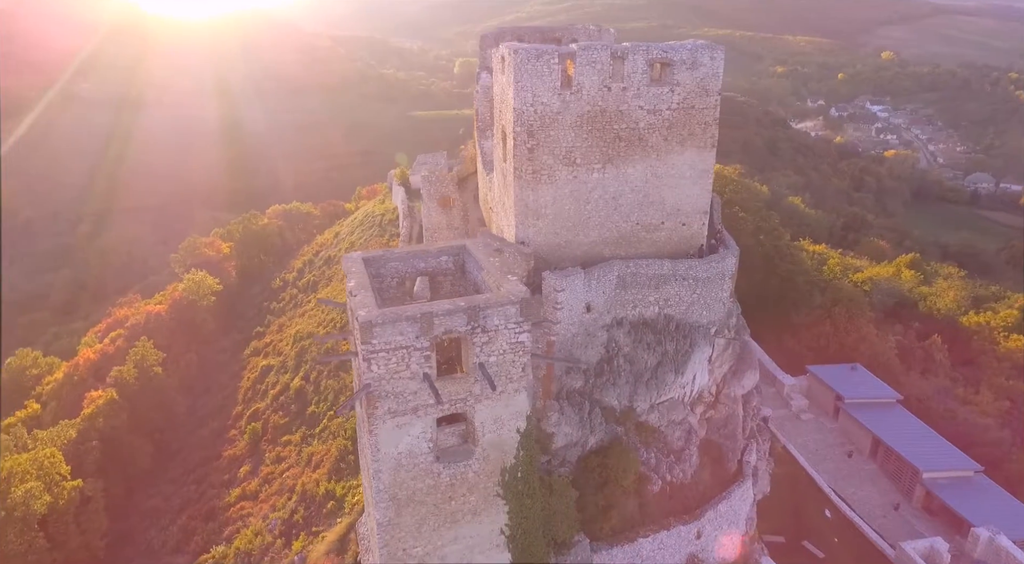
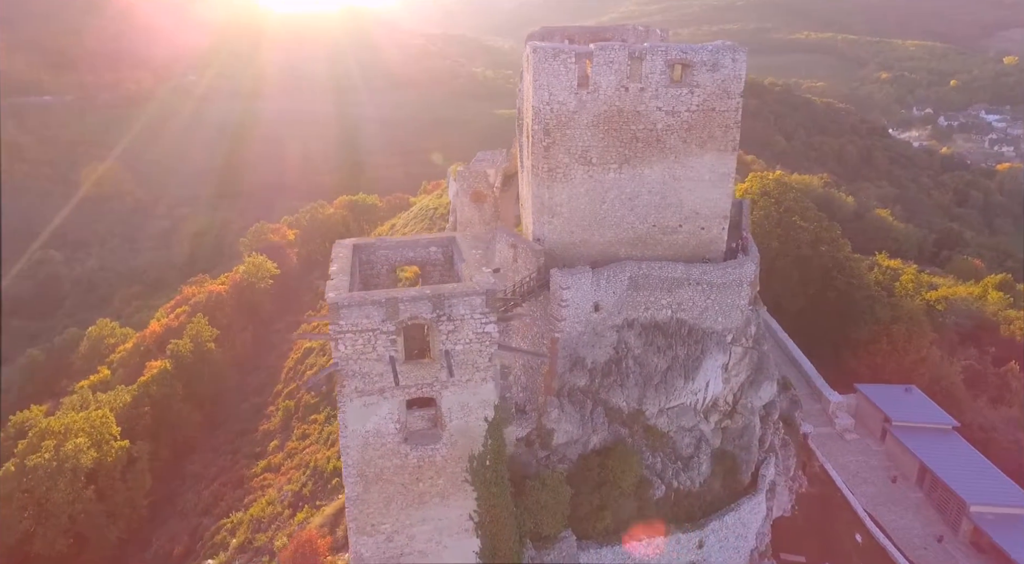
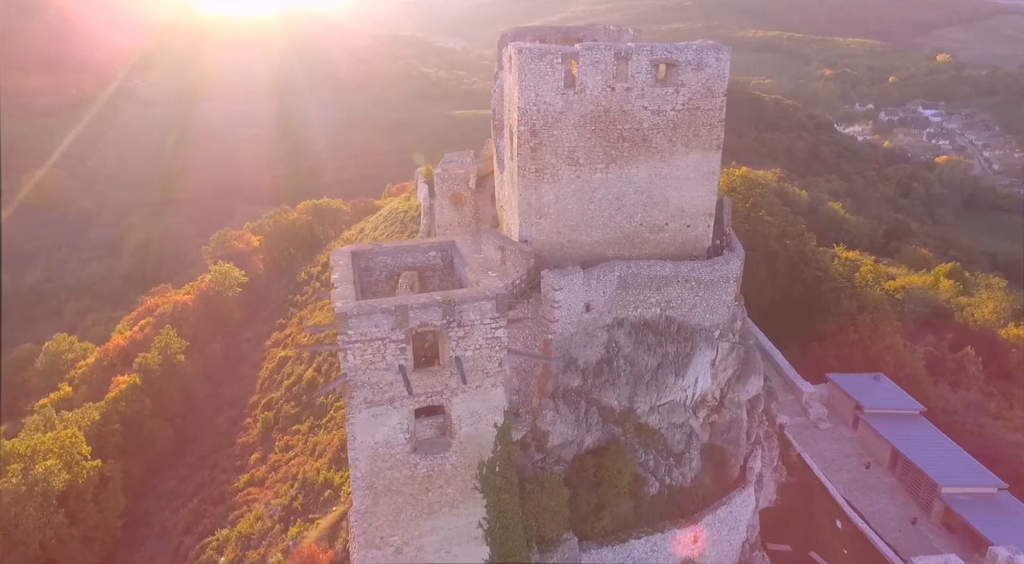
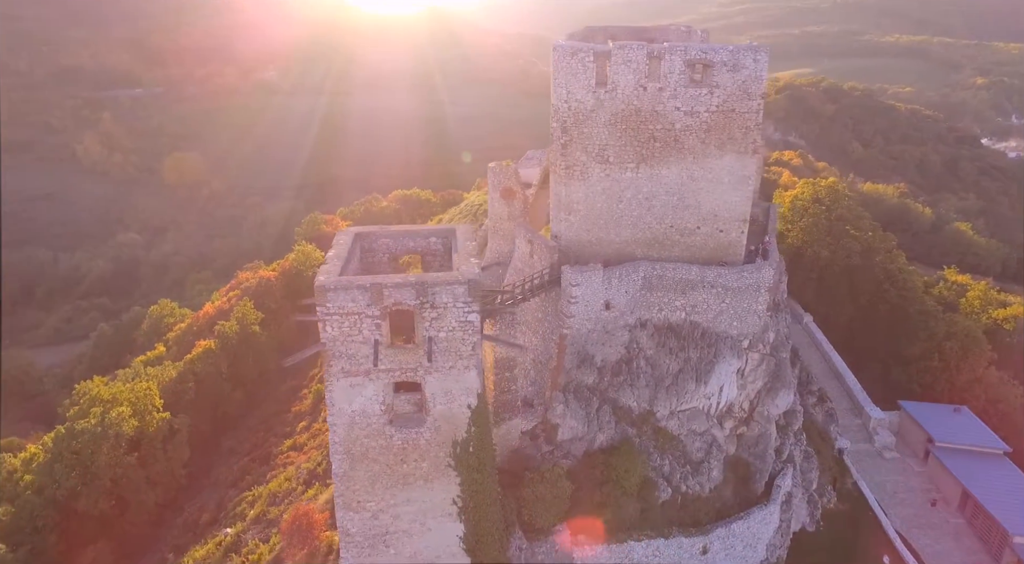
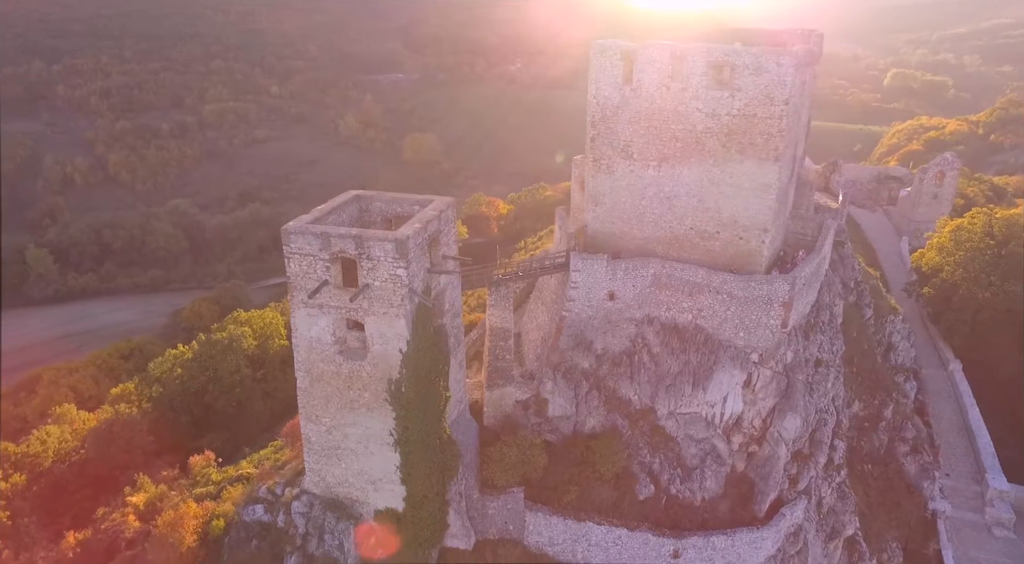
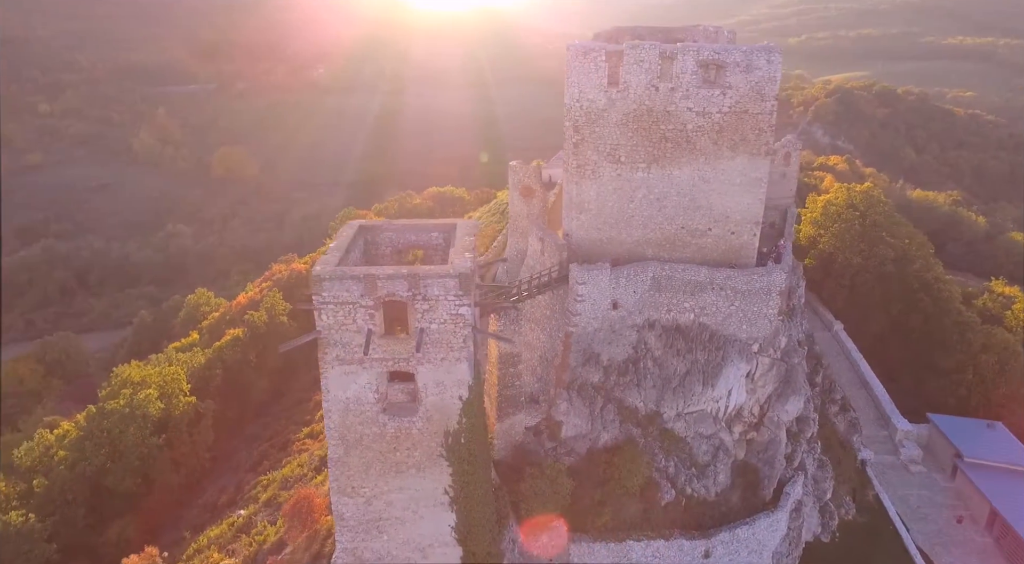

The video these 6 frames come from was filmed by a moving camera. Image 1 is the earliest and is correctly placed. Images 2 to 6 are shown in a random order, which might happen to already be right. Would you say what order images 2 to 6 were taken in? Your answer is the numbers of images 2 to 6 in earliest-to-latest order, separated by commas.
3, 2, 4, 6, 5
